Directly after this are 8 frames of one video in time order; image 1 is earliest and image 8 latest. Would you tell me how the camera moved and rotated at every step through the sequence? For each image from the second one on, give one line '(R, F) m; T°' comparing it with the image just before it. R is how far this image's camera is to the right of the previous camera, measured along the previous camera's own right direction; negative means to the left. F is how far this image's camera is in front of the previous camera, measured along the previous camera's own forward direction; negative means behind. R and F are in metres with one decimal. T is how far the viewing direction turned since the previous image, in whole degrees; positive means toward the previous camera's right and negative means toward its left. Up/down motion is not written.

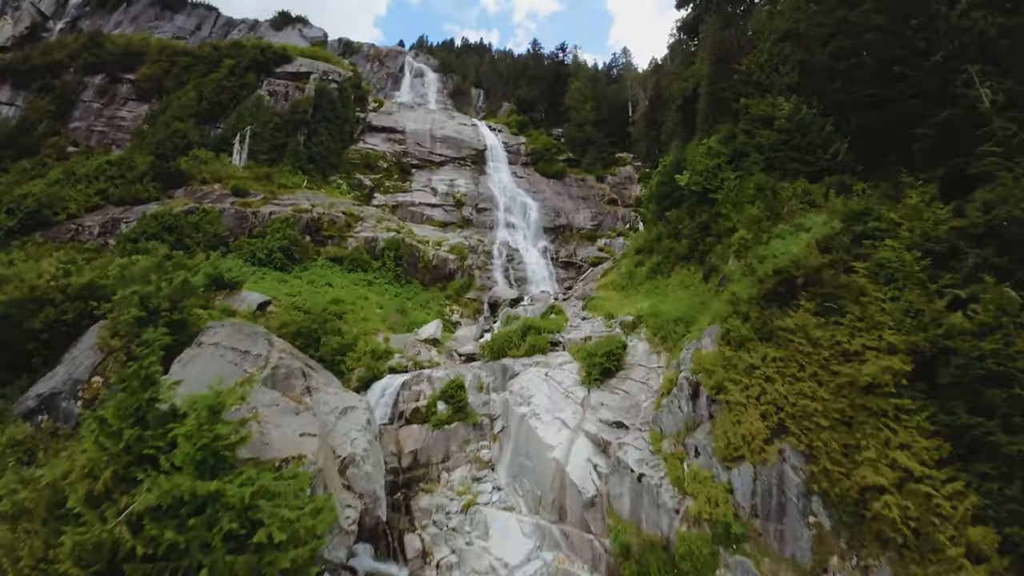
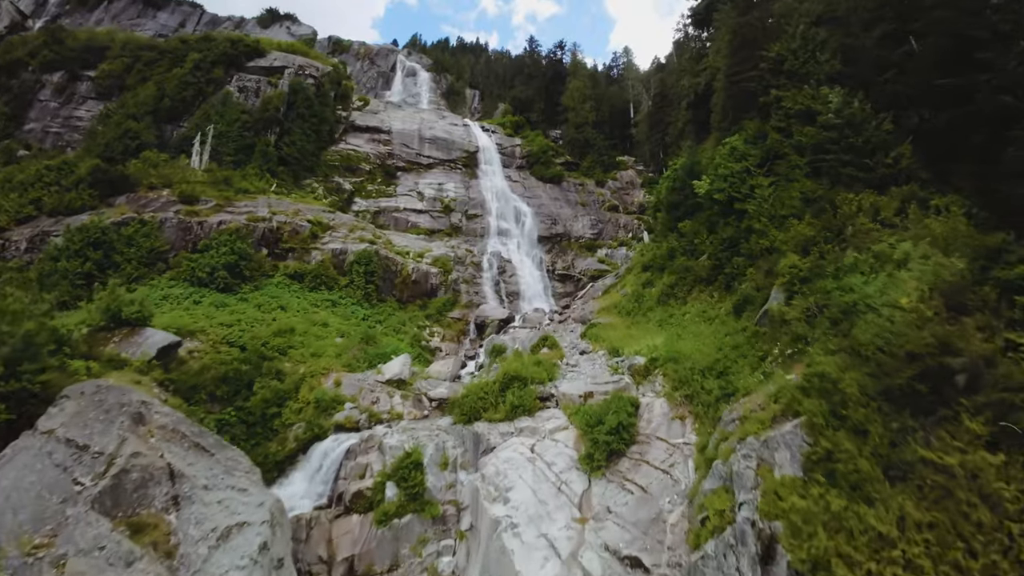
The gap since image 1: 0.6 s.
(+0.6, +4.1) m; 0°
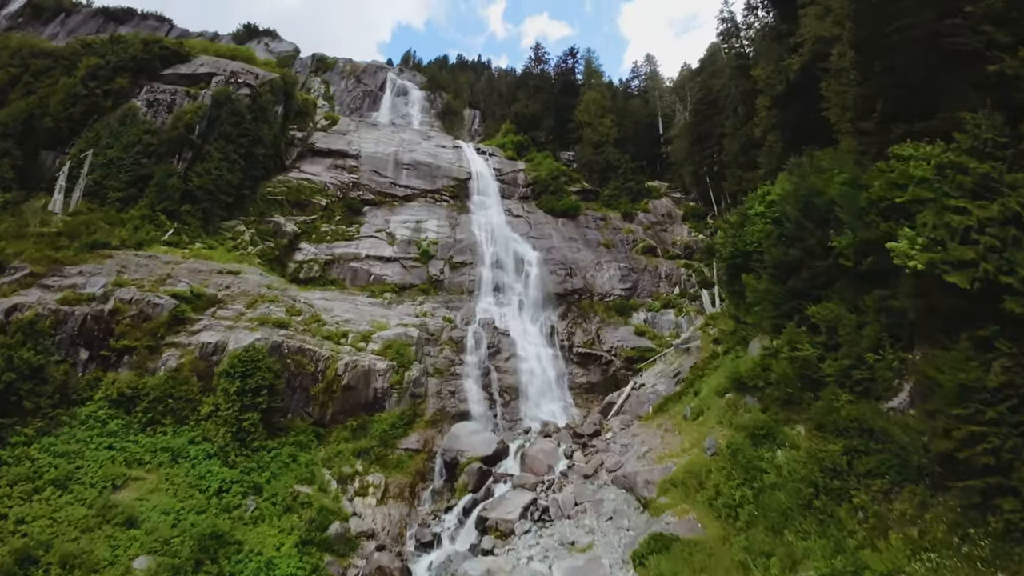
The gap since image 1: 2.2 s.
(+0.9, +10.8) m; -2°
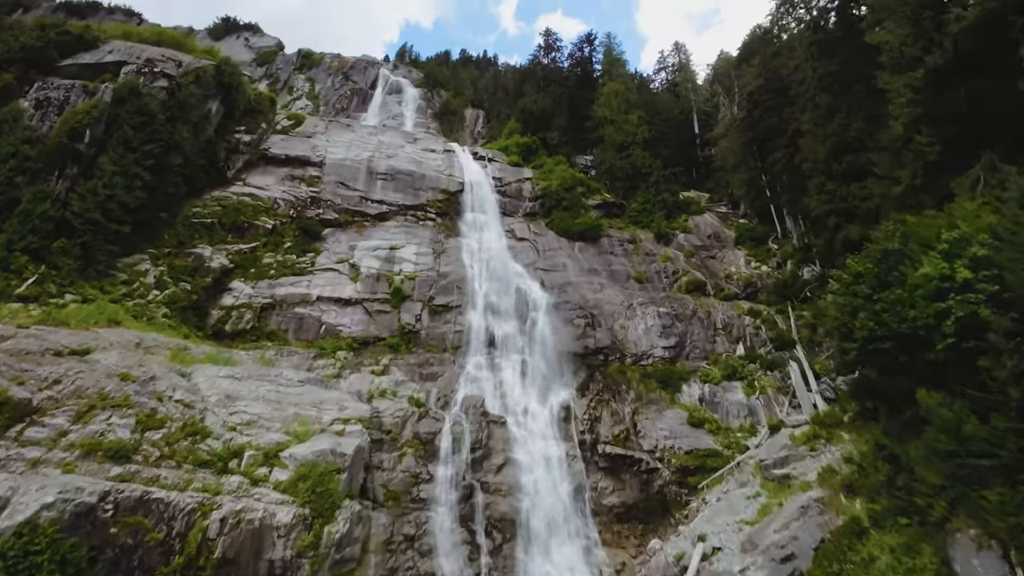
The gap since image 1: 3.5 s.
(+0.6, +7.2) m; -2°
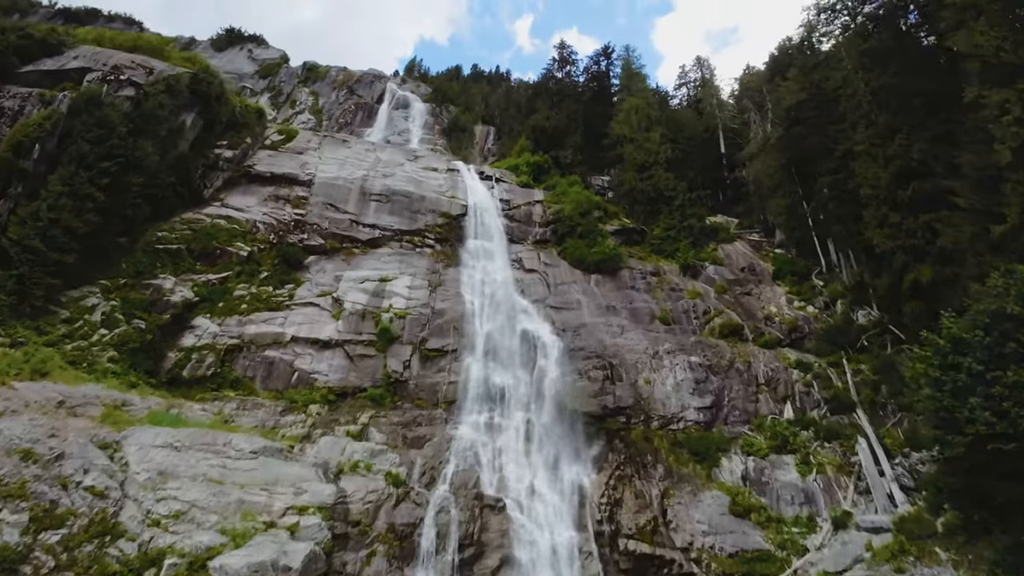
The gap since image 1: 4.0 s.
(+0.2, +2.9) m; -1°
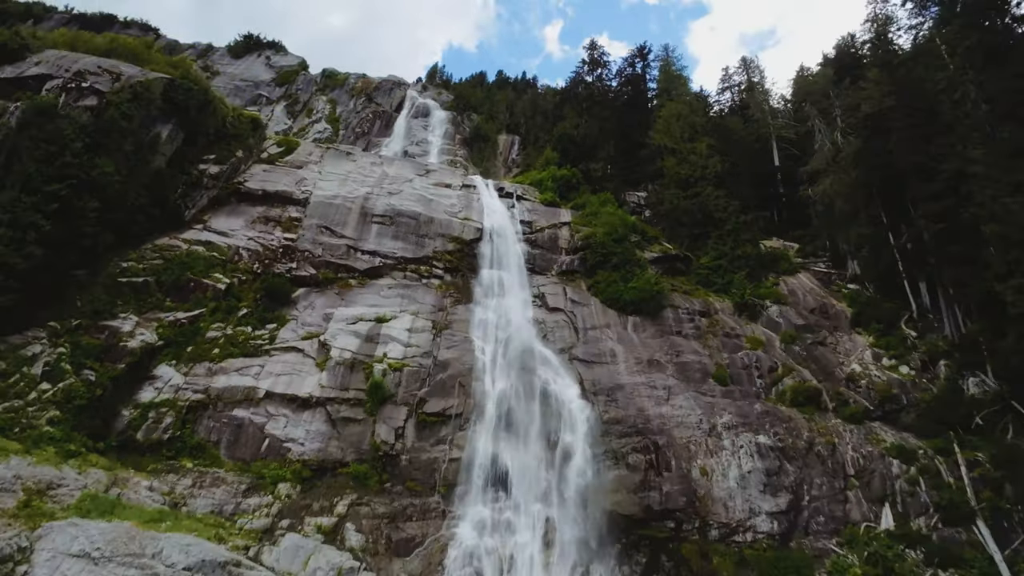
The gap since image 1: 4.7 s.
(+0.2, +3.4) m; -3°
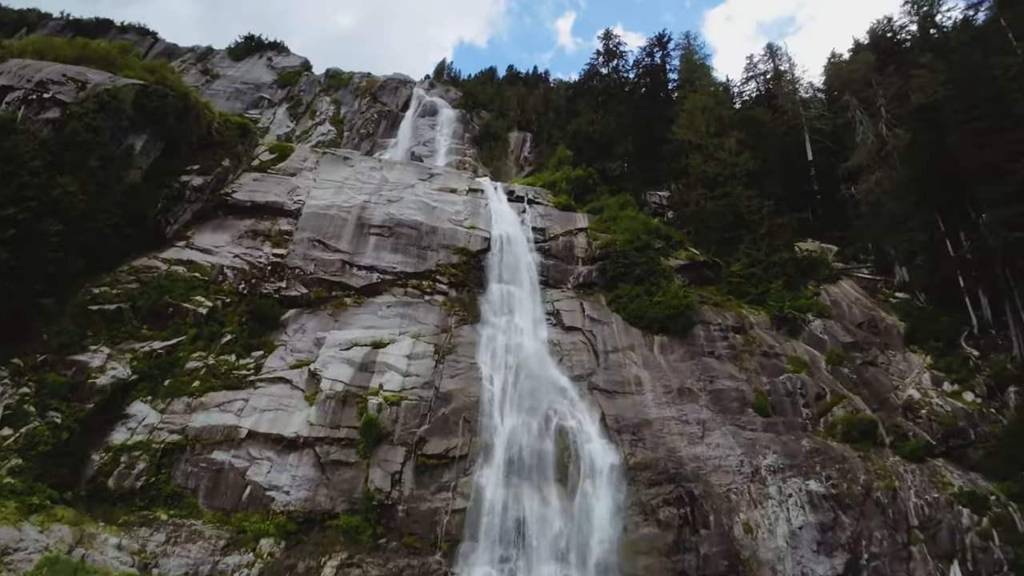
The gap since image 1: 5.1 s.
(+0.2, +1.9) m; -2°
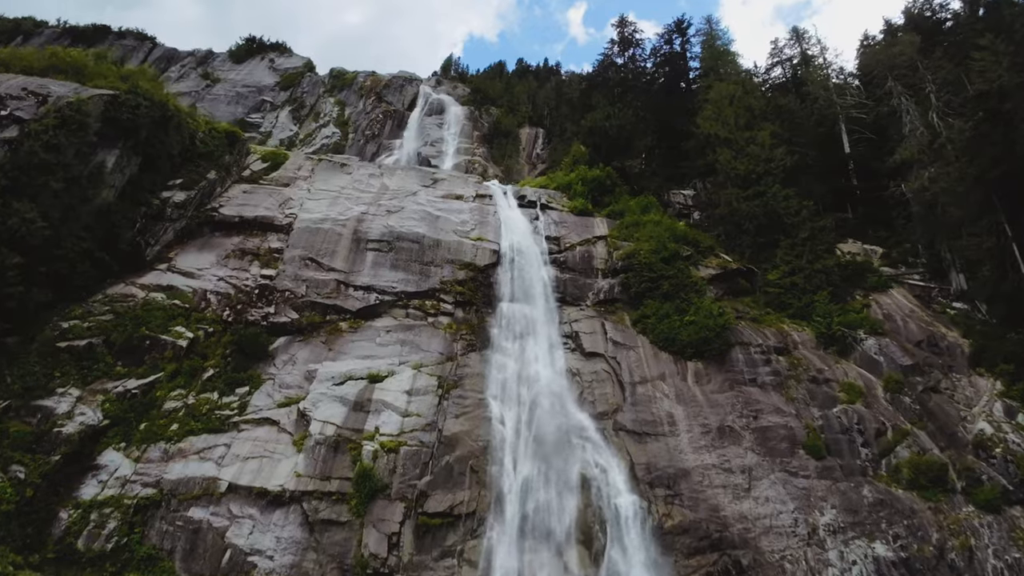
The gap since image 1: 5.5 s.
(+0.1, +1.8) m; -2°
